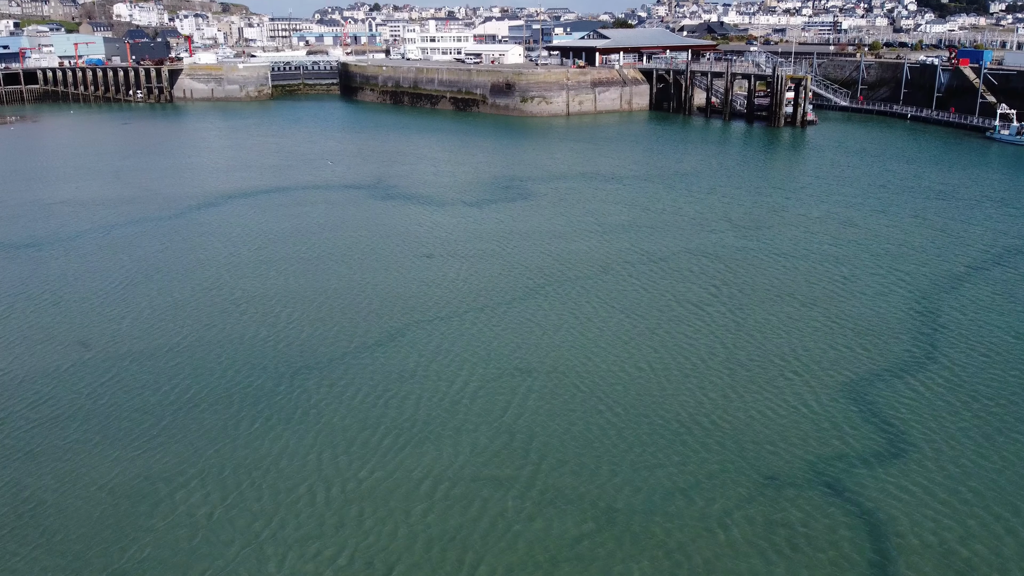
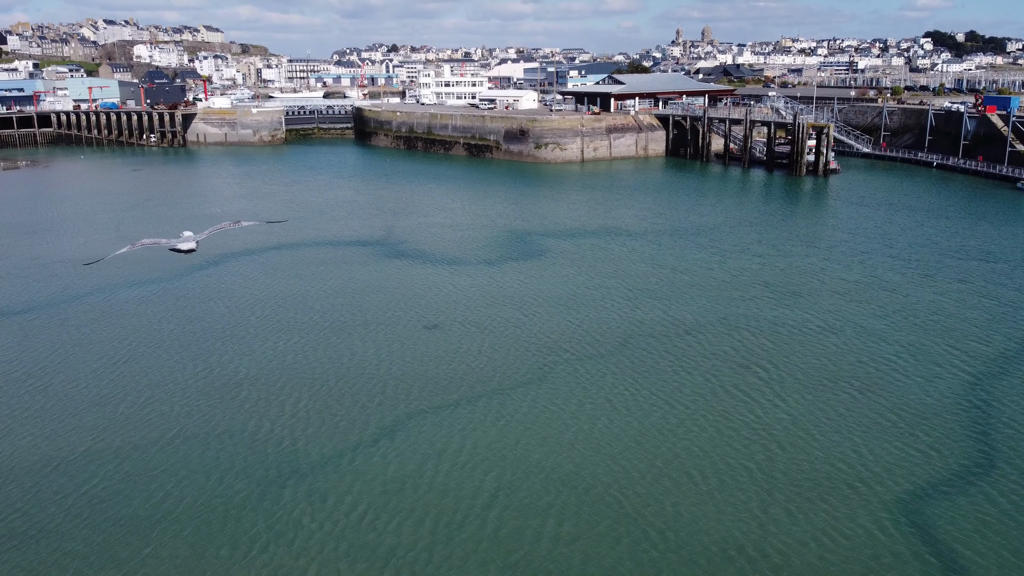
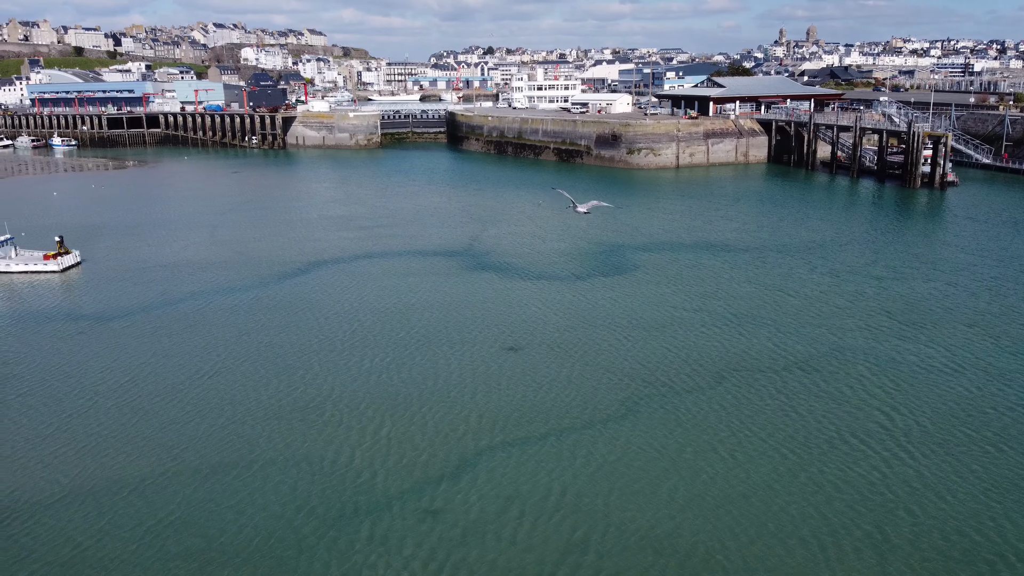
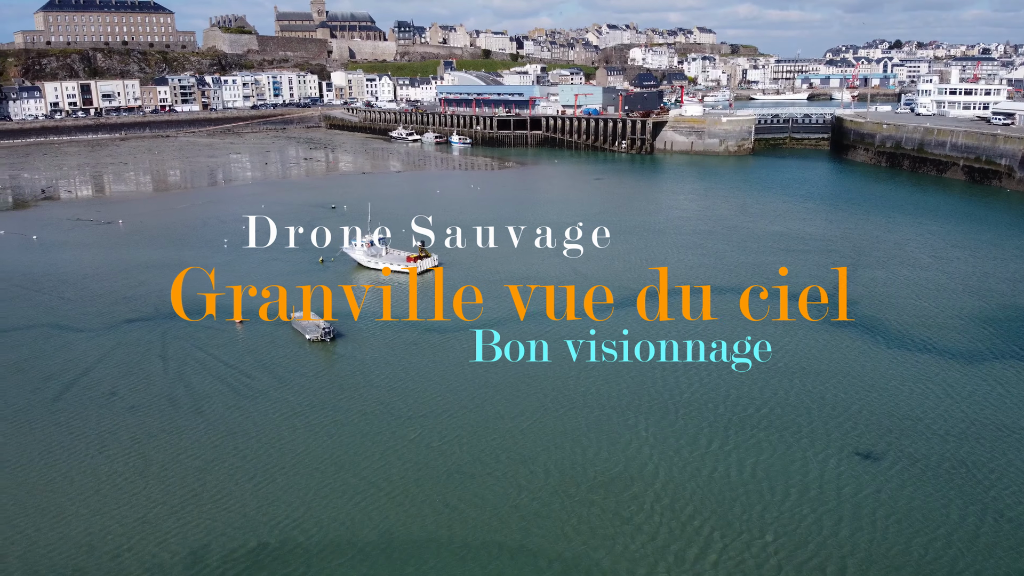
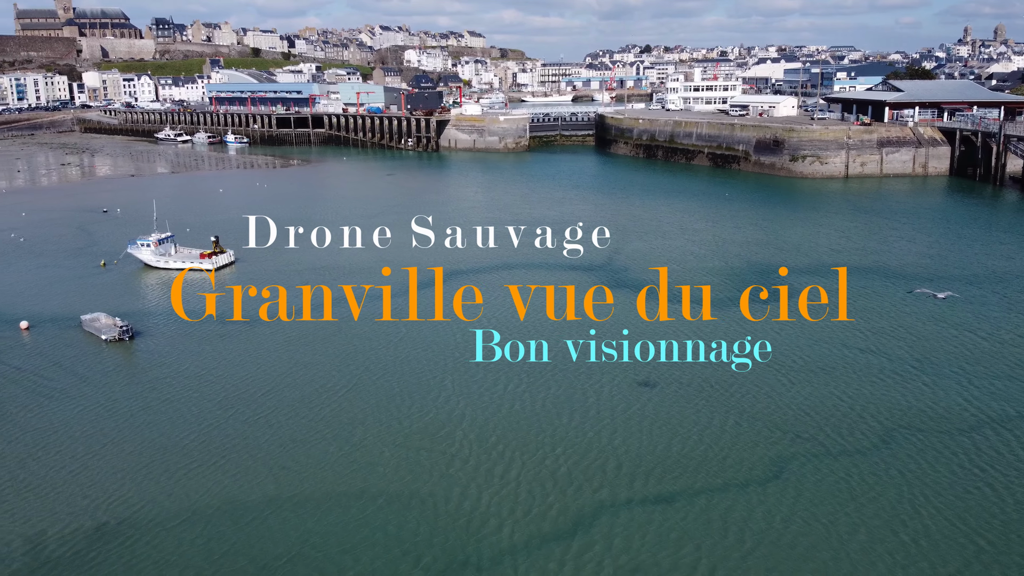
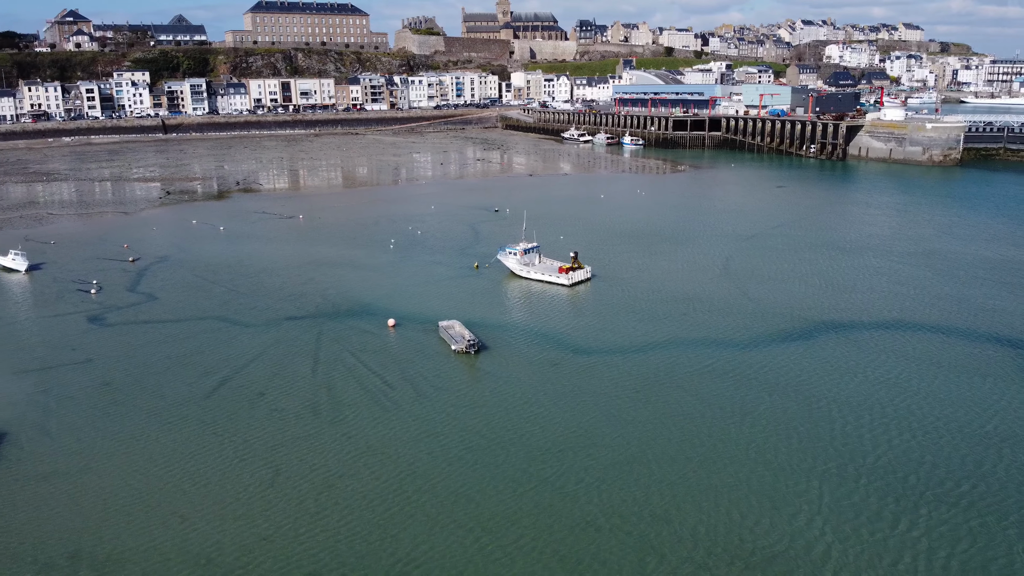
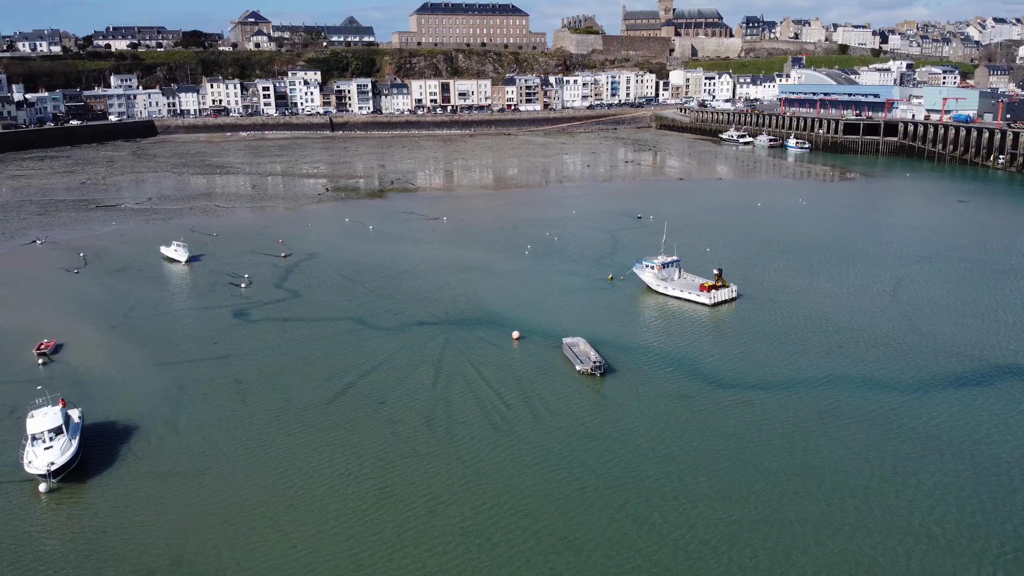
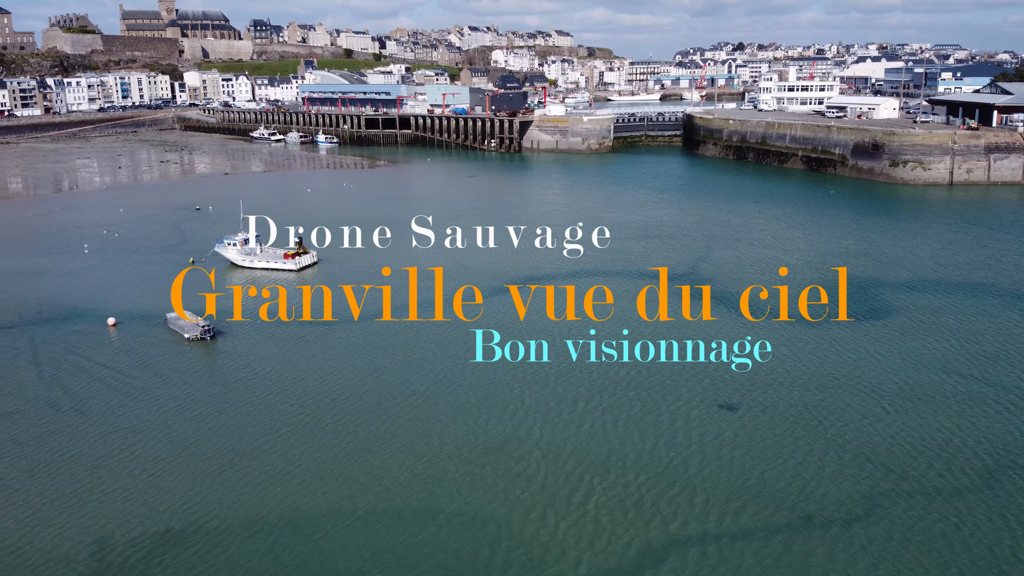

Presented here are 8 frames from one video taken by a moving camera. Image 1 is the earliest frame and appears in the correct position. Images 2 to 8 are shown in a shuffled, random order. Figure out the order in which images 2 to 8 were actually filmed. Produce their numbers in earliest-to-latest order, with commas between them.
2, 3, 5, 8, 4, 6, 7
